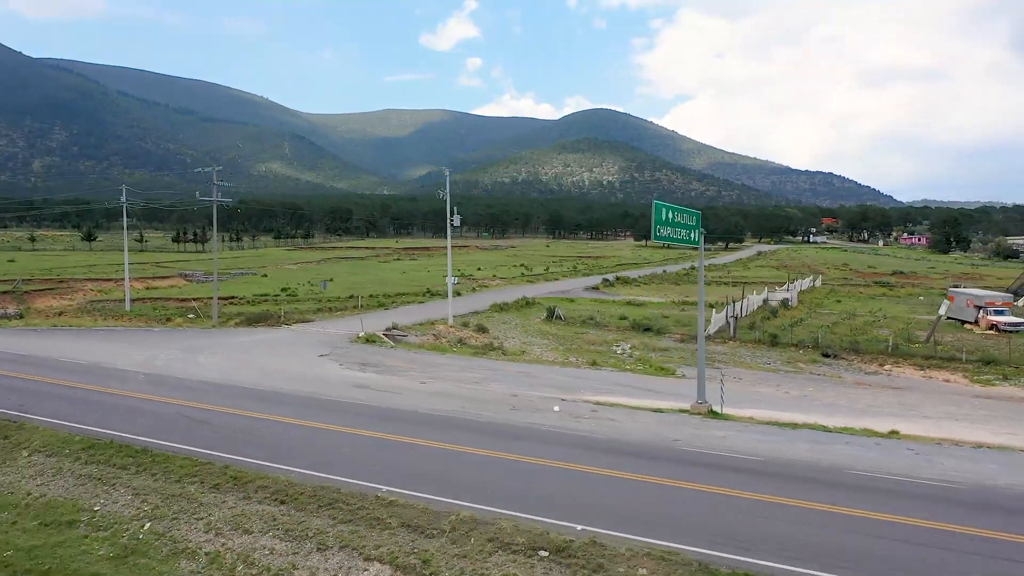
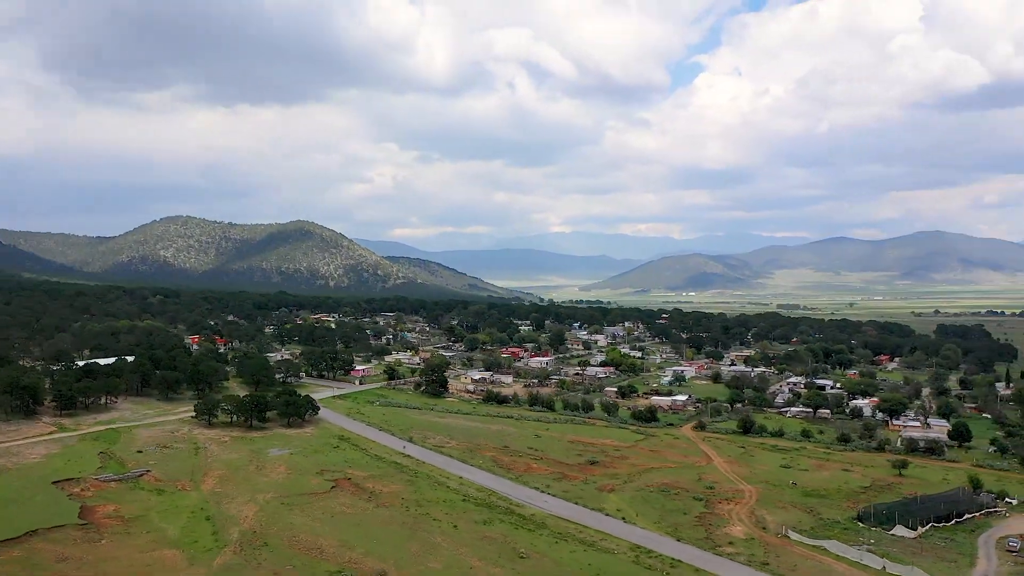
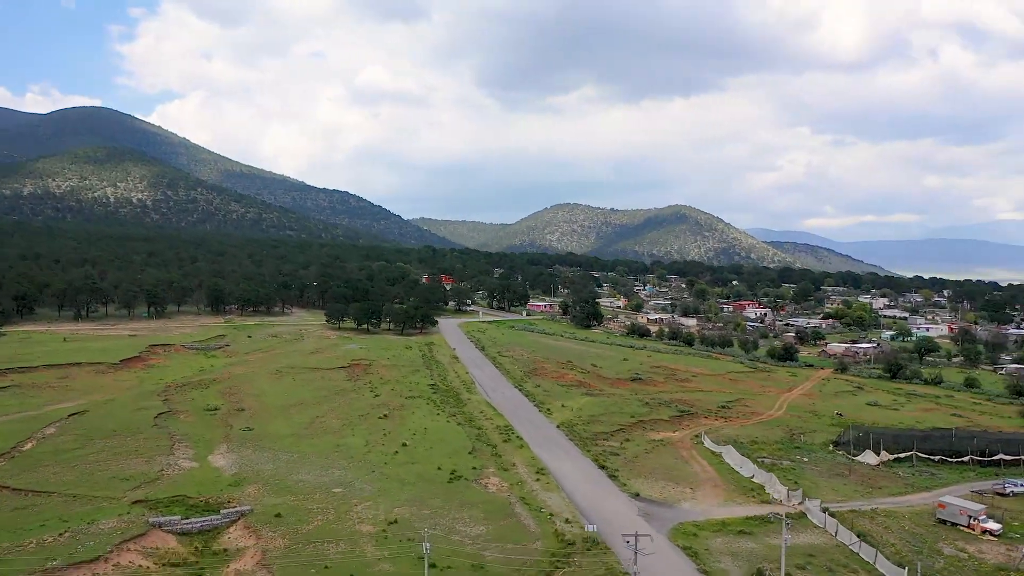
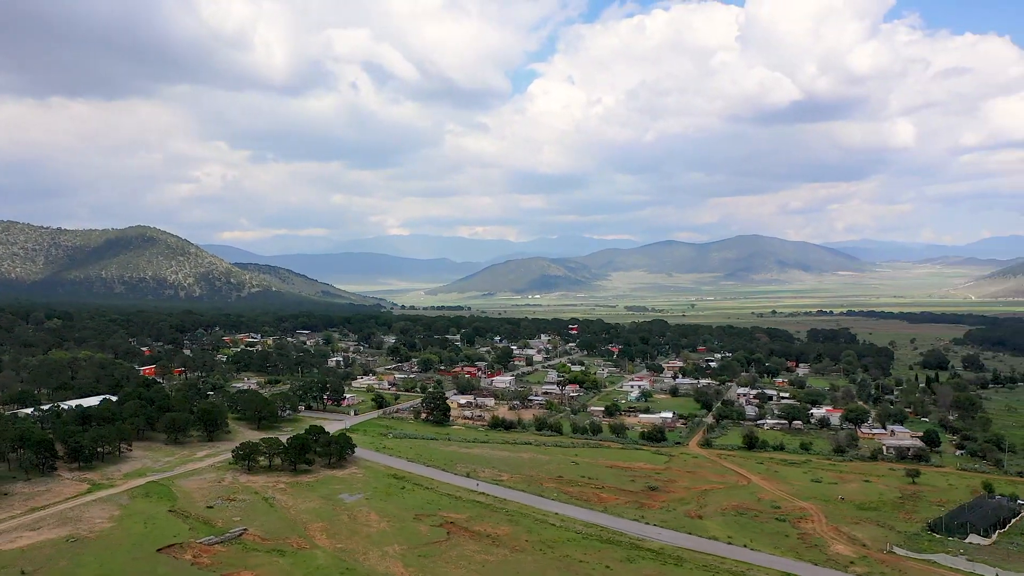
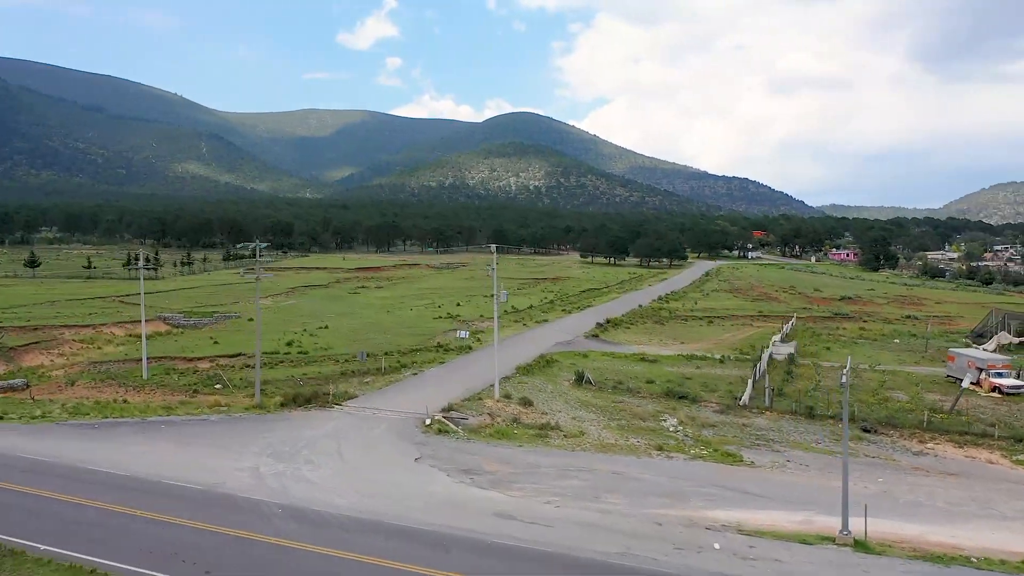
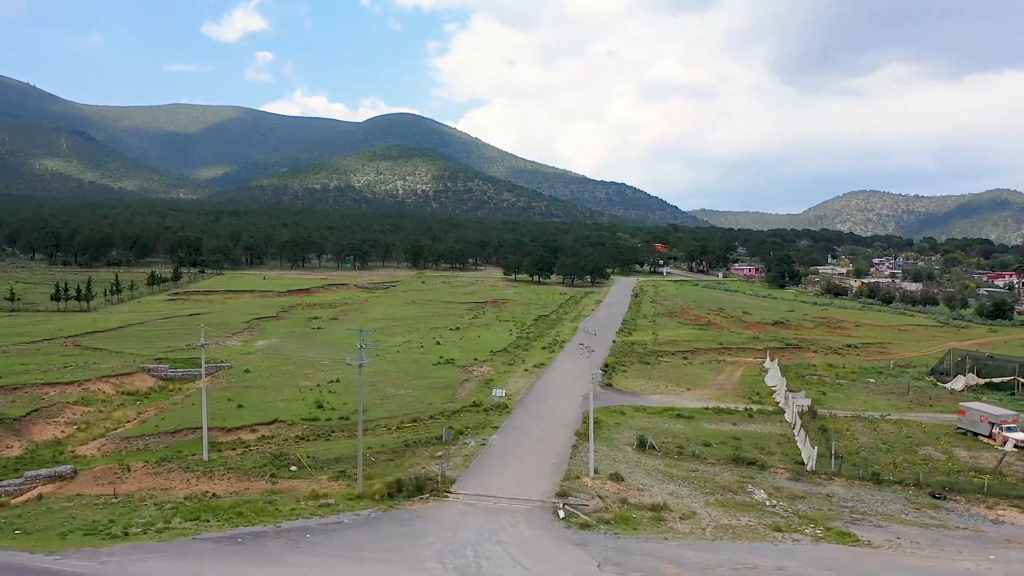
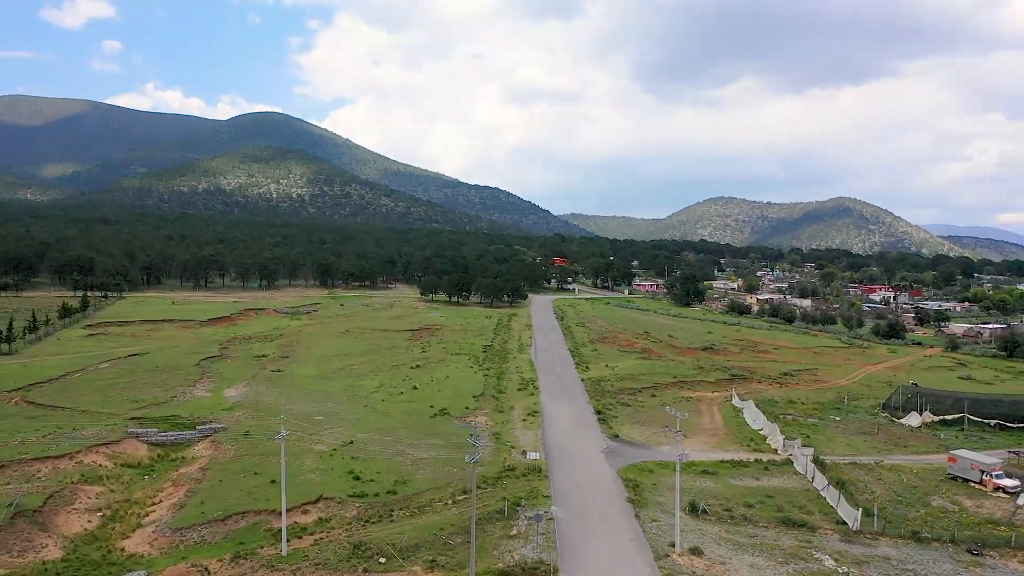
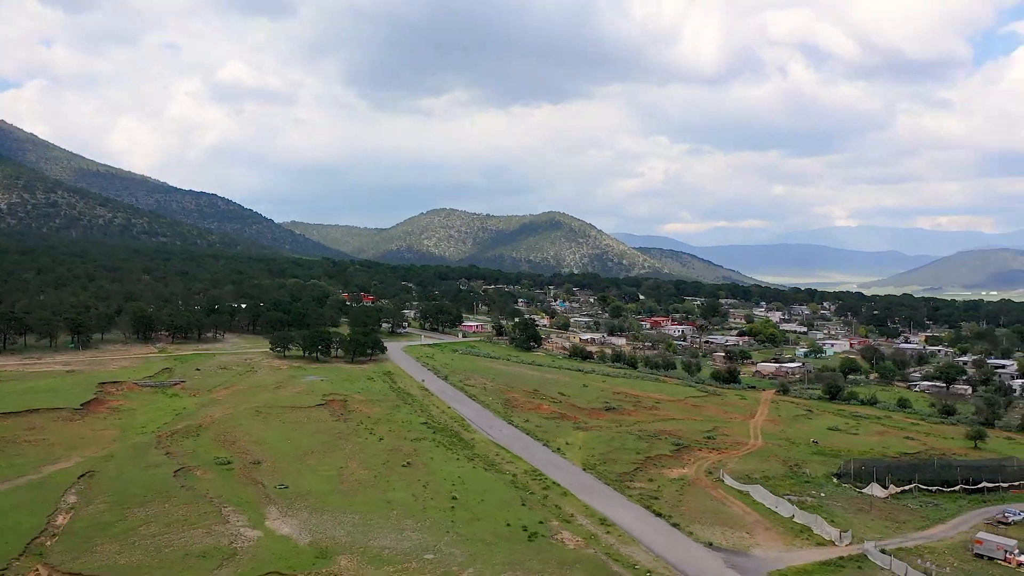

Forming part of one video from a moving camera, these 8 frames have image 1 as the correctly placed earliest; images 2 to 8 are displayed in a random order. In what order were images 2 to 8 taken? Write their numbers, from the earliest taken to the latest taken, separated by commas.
5, 6, 7, 3, 8, 2, 4
